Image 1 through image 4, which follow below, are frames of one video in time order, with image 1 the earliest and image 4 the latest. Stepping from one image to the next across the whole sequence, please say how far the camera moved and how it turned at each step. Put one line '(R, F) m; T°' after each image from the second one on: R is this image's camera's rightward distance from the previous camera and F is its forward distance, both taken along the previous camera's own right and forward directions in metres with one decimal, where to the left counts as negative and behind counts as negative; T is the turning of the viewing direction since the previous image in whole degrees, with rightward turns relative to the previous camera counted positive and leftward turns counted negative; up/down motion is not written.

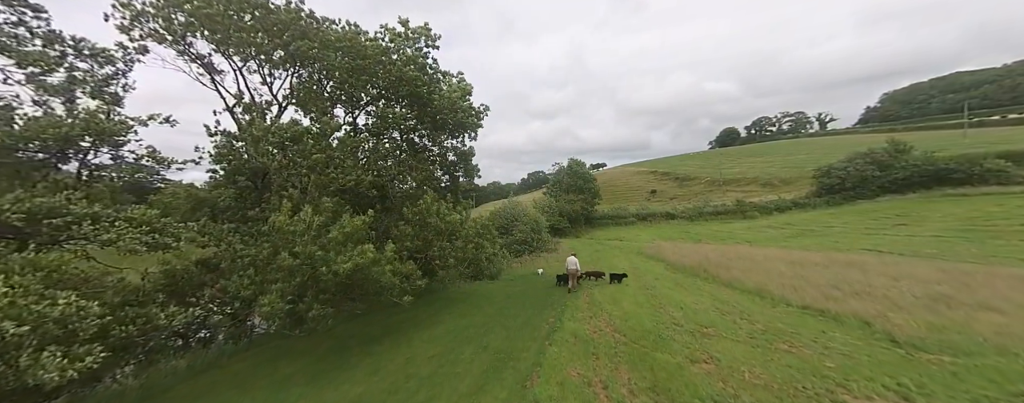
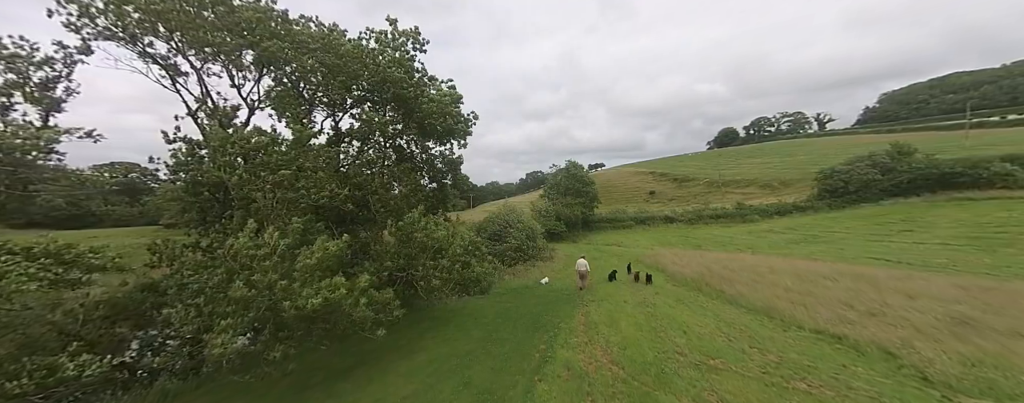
(+0.4, +1.2) m; 0°
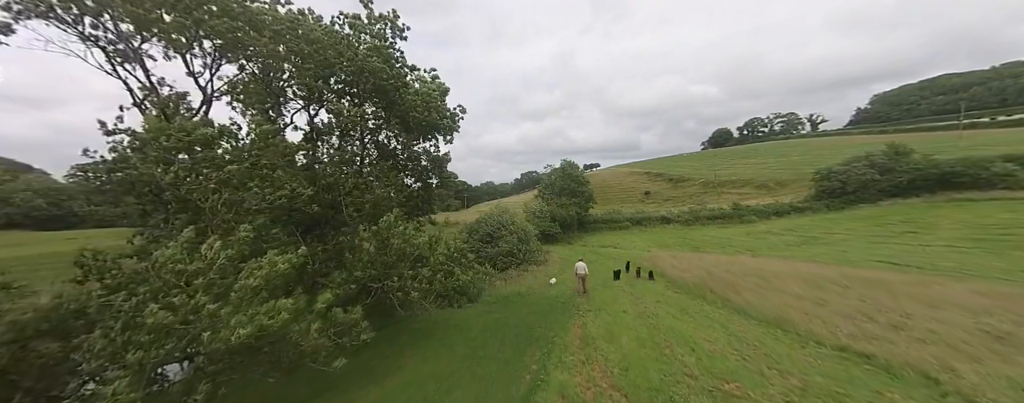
(+0.3, +1.4) m; +1°
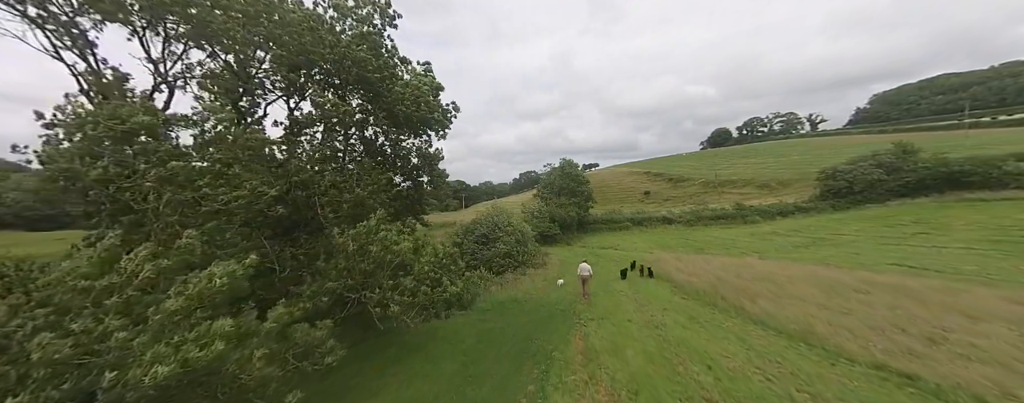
(+0.2, +1.3) m; 0°
